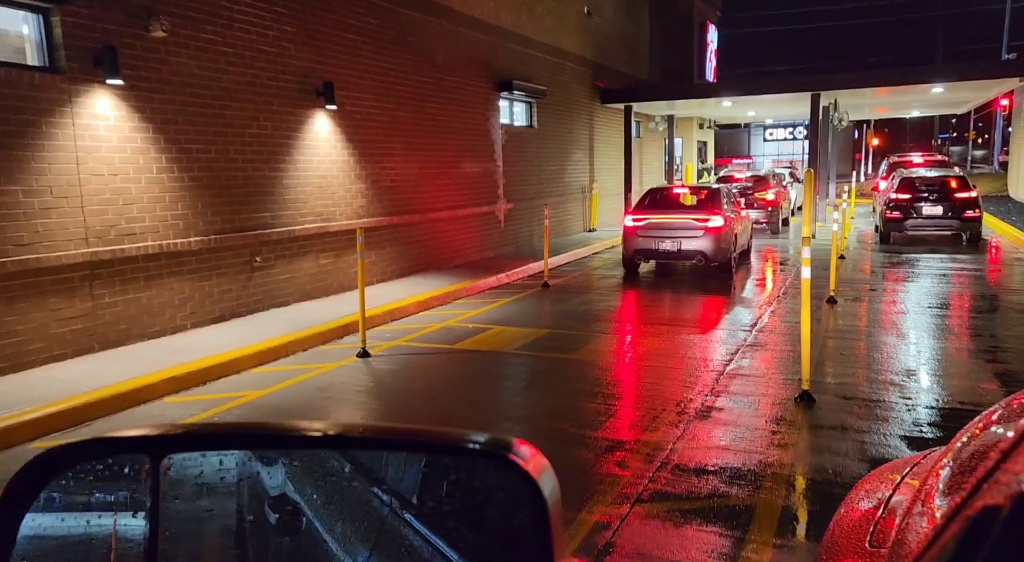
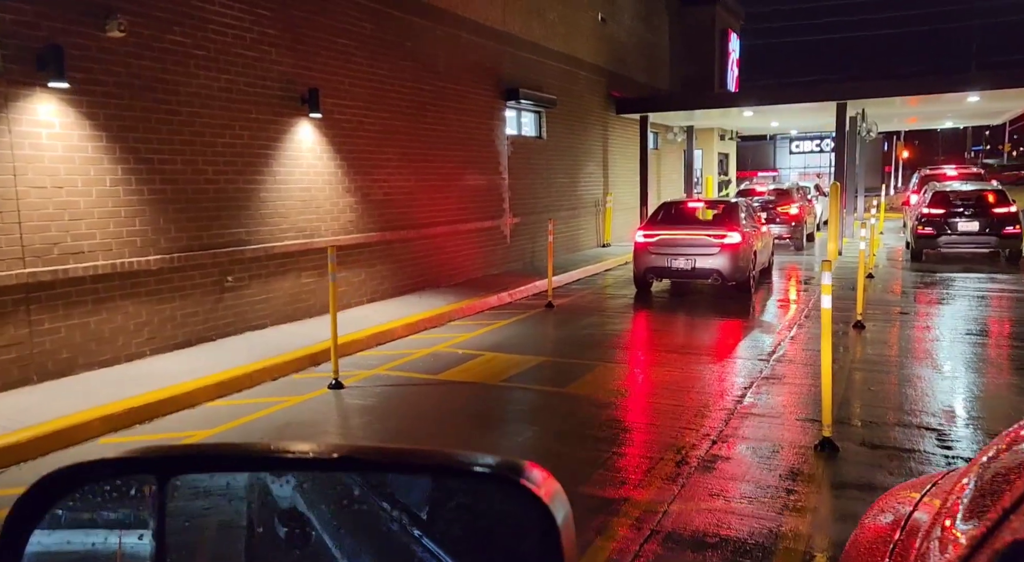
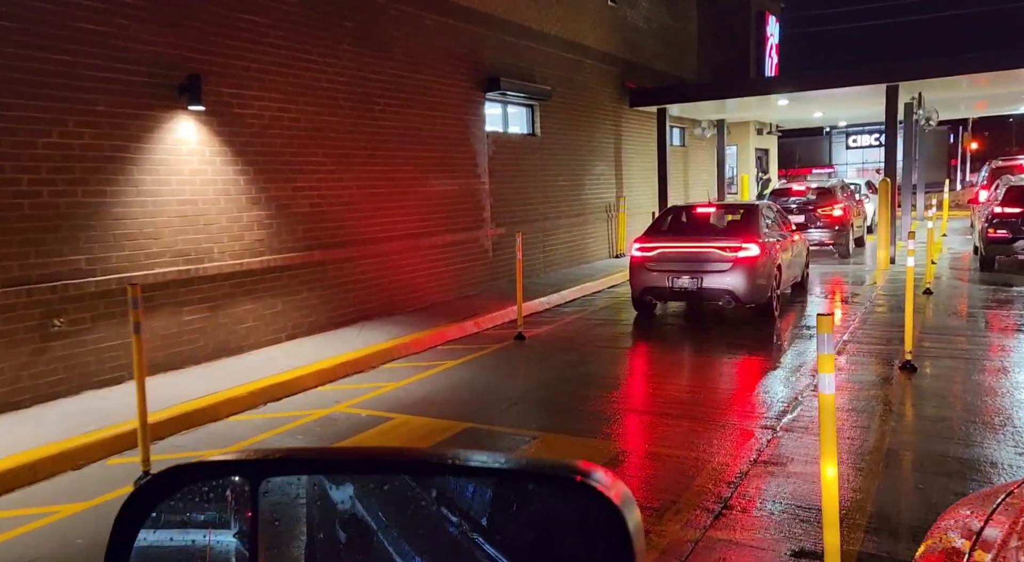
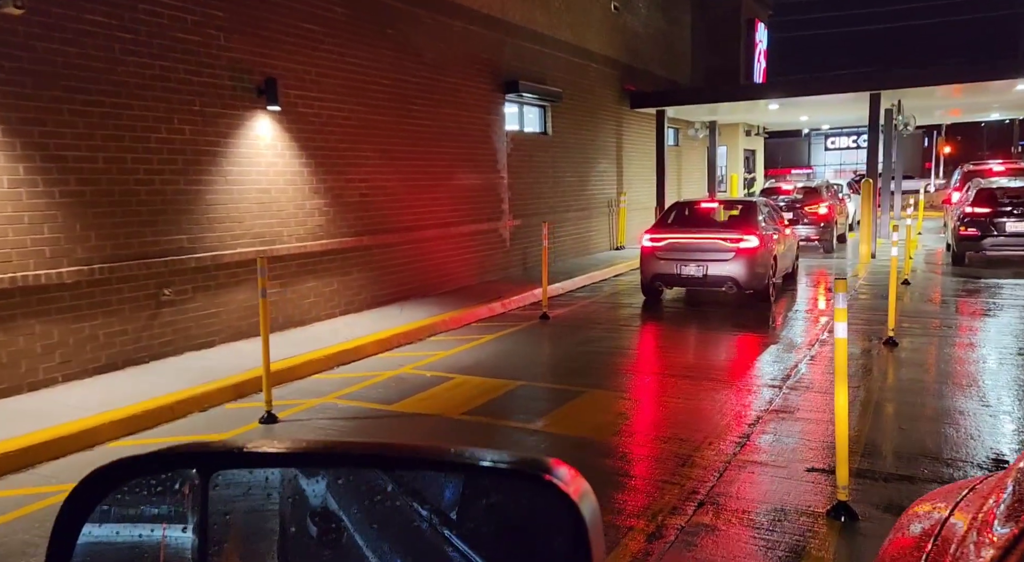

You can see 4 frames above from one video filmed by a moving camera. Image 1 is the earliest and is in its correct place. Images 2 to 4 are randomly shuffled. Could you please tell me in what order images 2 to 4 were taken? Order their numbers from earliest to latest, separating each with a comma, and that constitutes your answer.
2, 4, 3
